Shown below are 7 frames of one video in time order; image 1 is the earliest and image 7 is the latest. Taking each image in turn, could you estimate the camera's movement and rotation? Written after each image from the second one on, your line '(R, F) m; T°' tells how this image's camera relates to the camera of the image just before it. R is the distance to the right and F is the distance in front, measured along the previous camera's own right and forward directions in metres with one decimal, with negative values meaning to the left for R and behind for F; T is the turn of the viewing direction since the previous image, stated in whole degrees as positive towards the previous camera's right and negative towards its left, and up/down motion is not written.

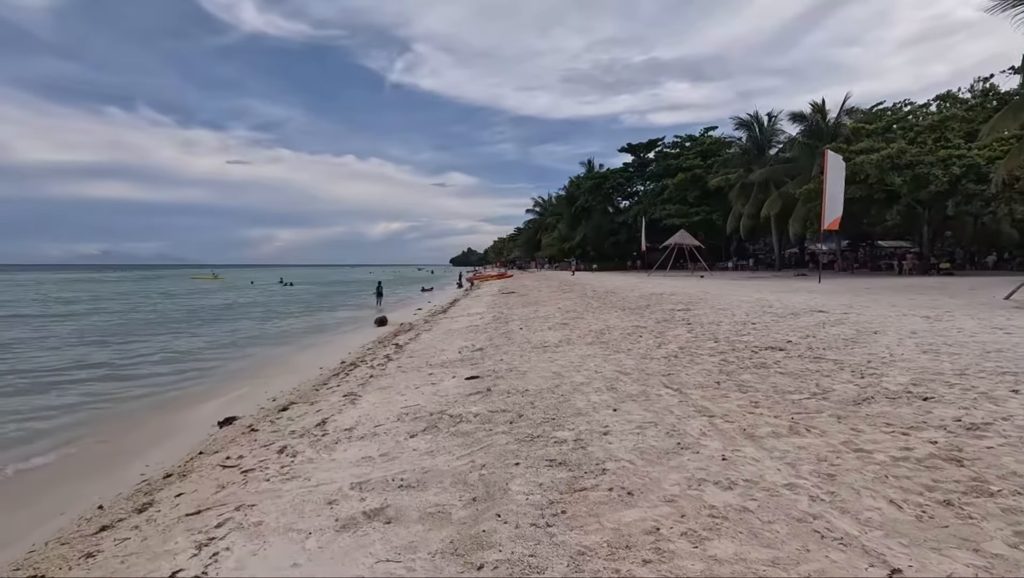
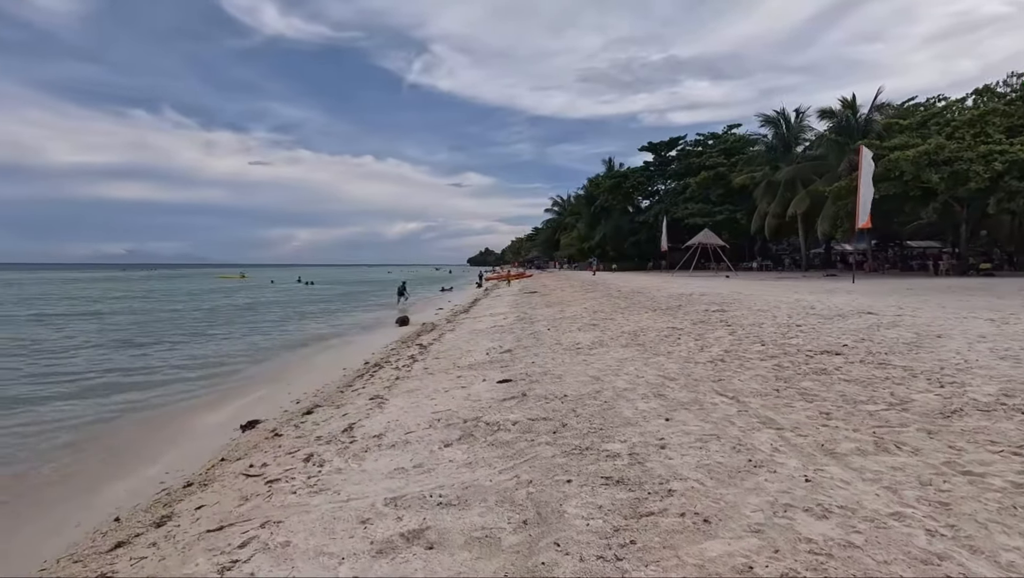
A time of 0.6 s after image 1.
(-0.3, +0.5) m; -2°
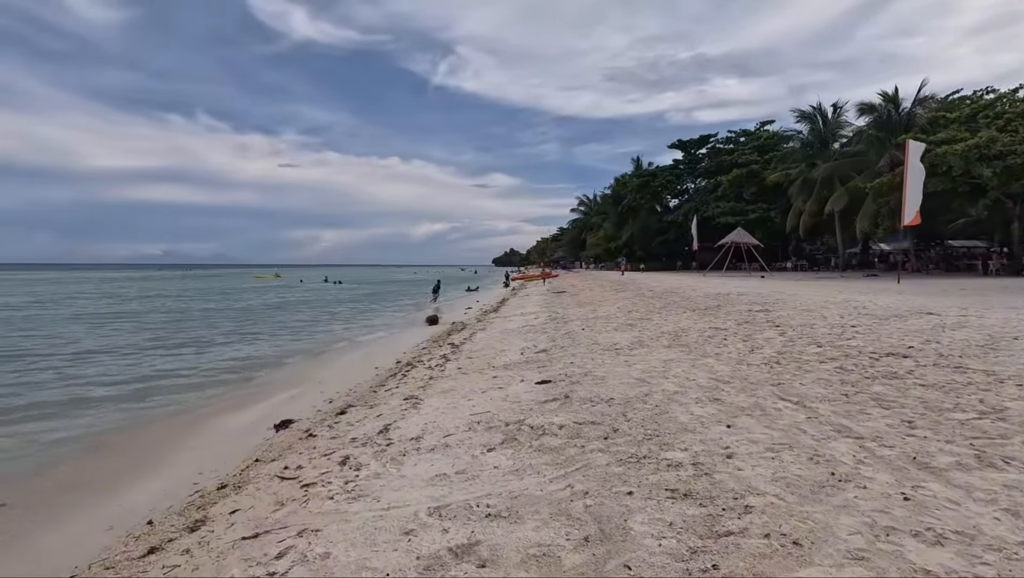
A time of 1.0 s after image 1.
(-0.2, +0.4) m; -3°
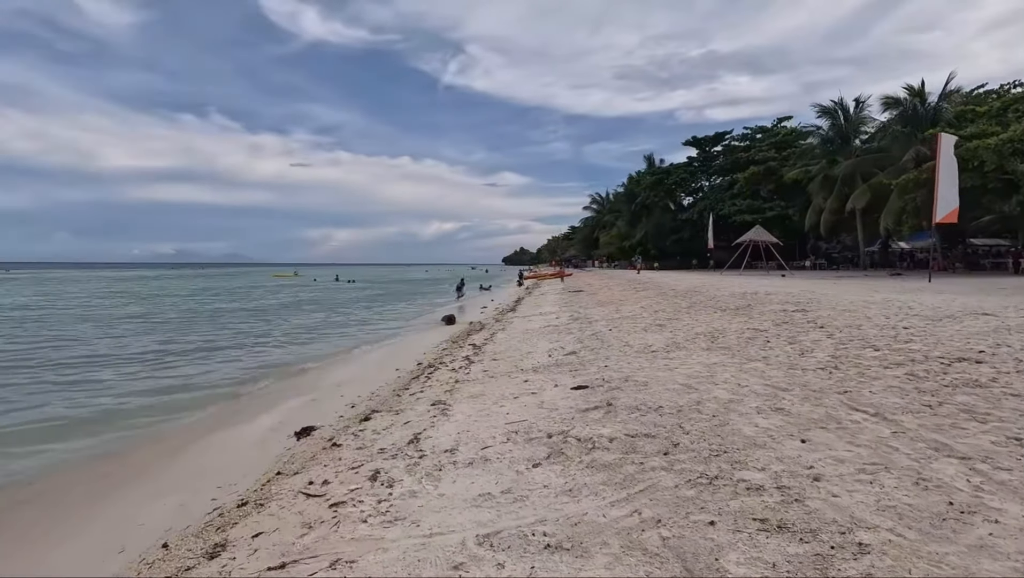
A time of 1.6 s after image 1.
(-0.3, +0.5) m; -1°
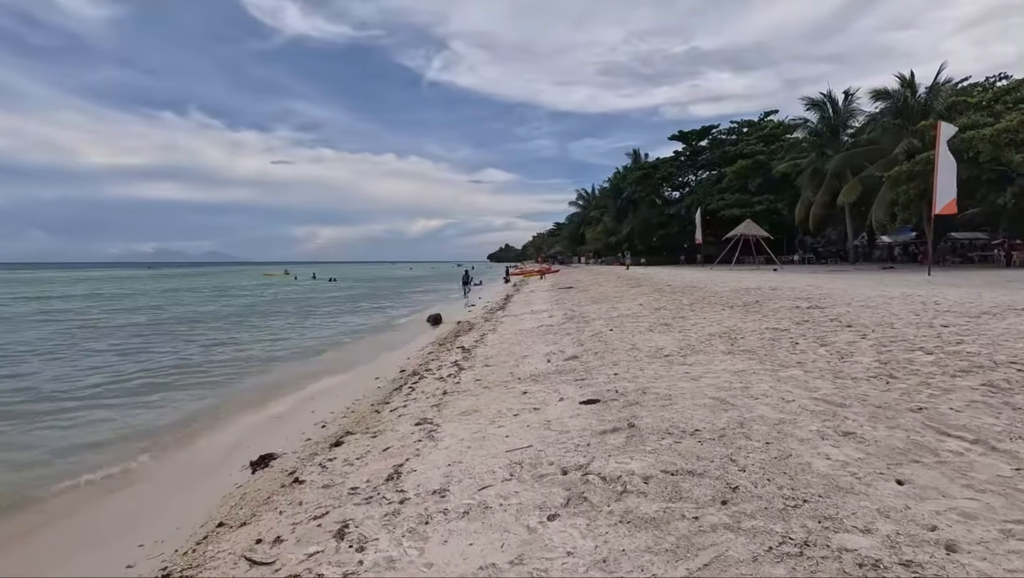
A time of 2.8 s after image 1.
(-0.2, +1.2) m; +2°
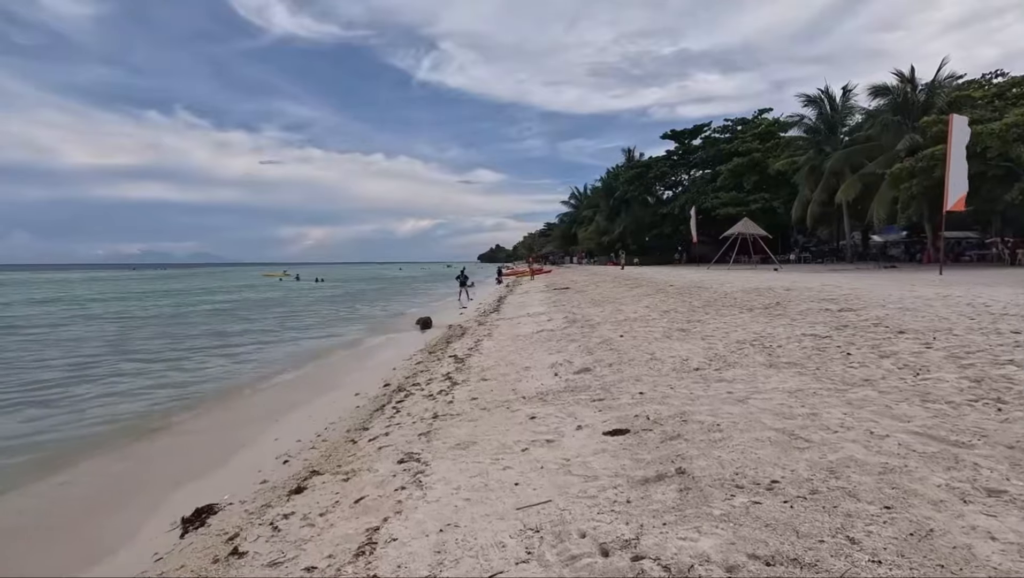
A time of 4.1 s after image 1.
(-0.2, +1.3) m; +1°
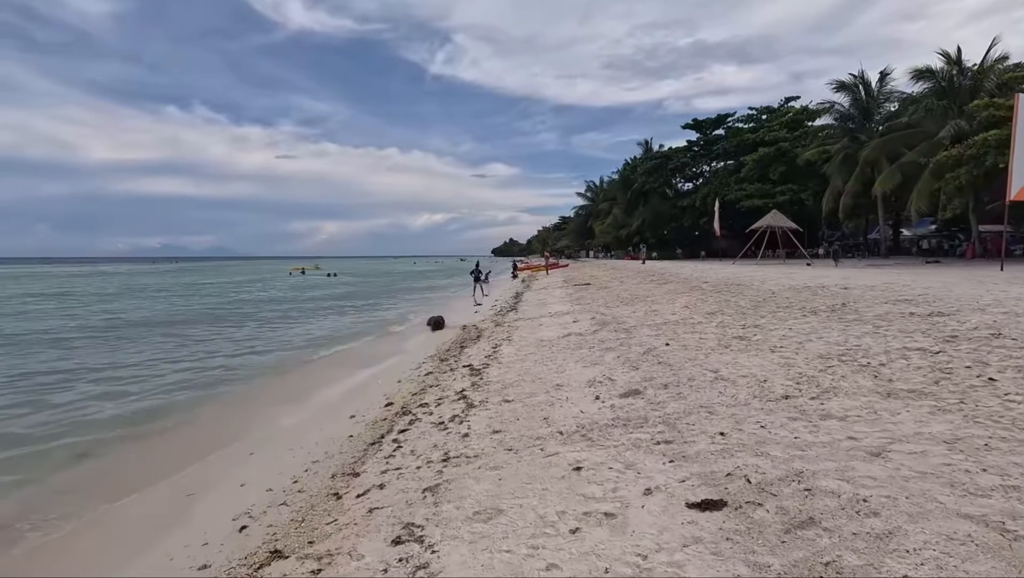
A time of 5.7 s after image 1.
(-0.2, +1.7) m; -1°
